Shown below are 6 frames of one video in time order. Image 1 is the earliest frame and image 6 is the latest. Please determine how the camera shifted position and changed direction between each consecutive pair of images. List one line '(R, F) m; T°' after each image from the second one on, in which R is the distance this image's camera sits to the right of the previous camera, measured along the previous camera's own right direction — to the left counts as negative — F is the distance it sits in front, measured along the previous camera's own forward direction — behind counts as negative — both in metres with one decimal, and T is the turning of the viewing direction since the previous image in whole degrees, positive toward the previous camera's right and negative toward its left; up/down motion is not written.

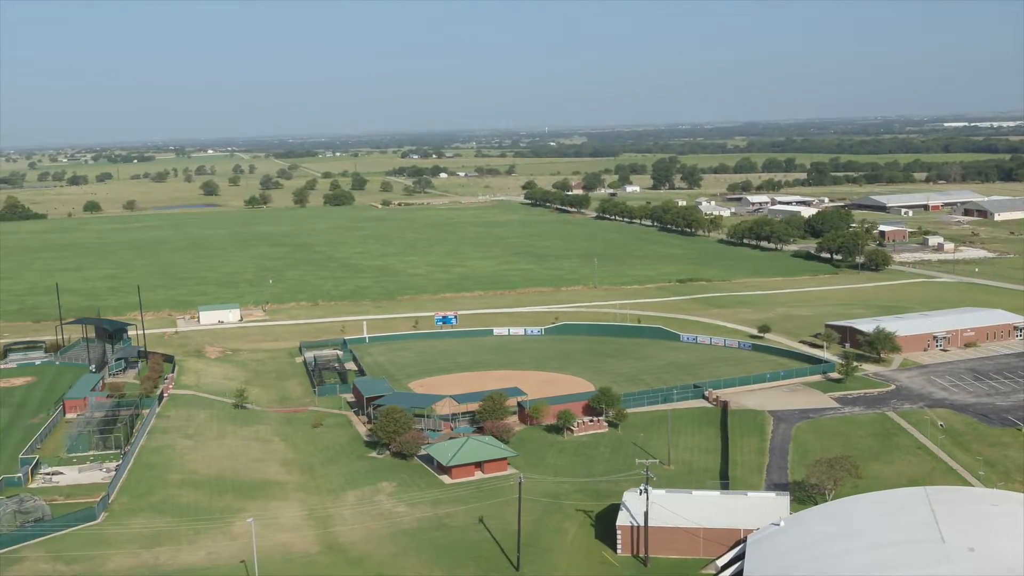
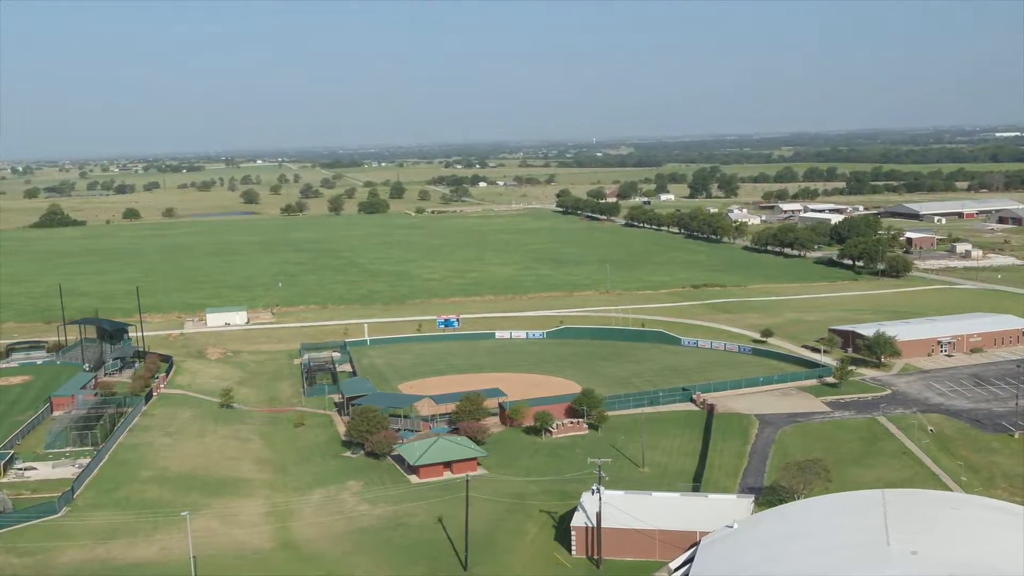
(+1.4, +0.3) m; -2°
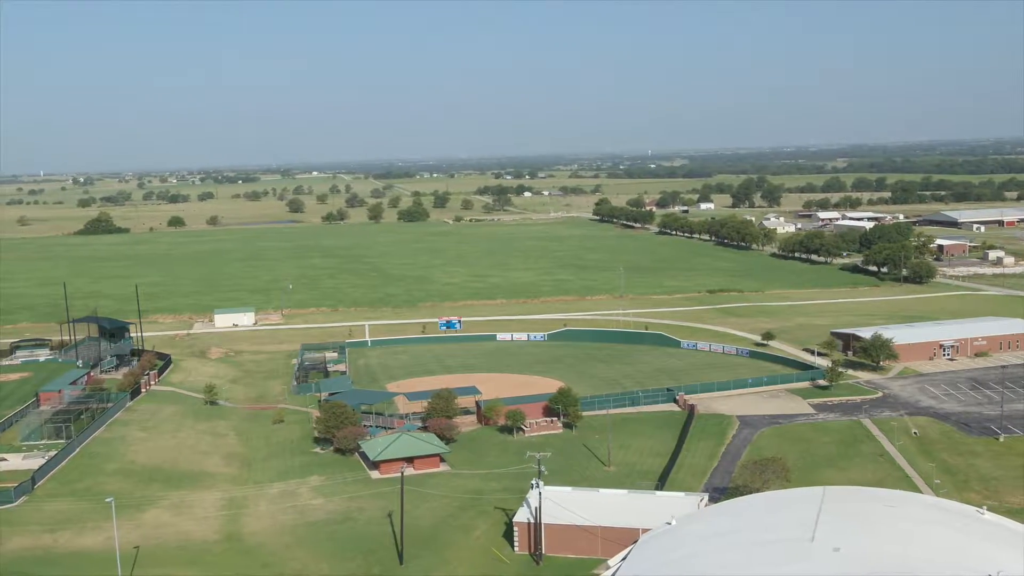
(+1.6, +0.3) m; -2°
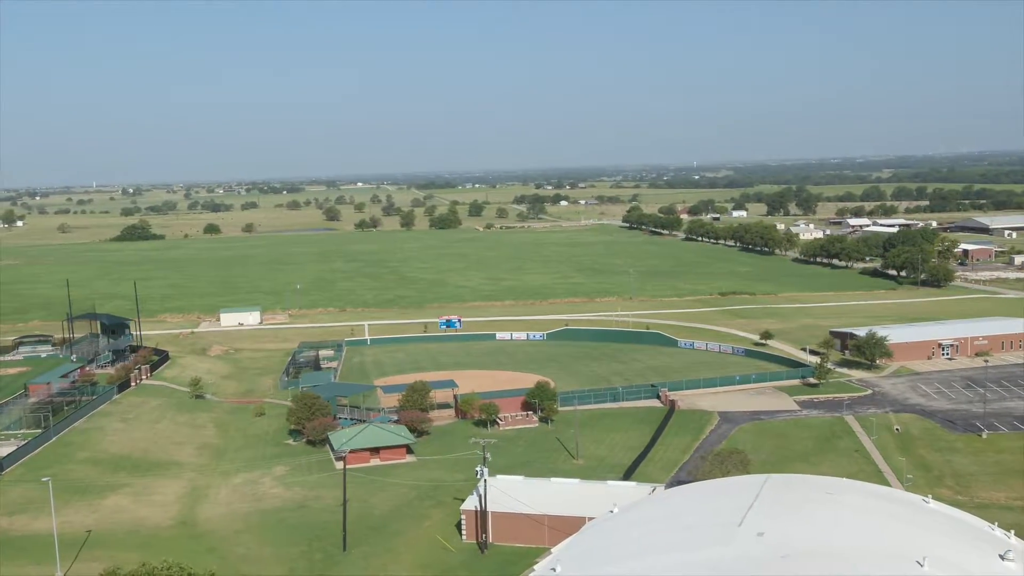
(+1.4, +0.2) m; -2°
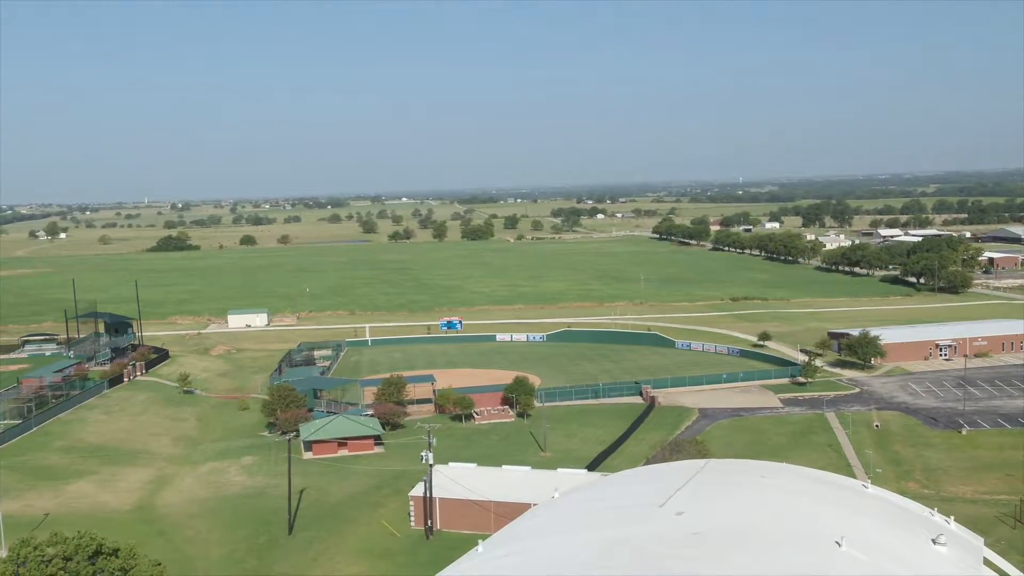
(+1.4, +0.1) m; -2°
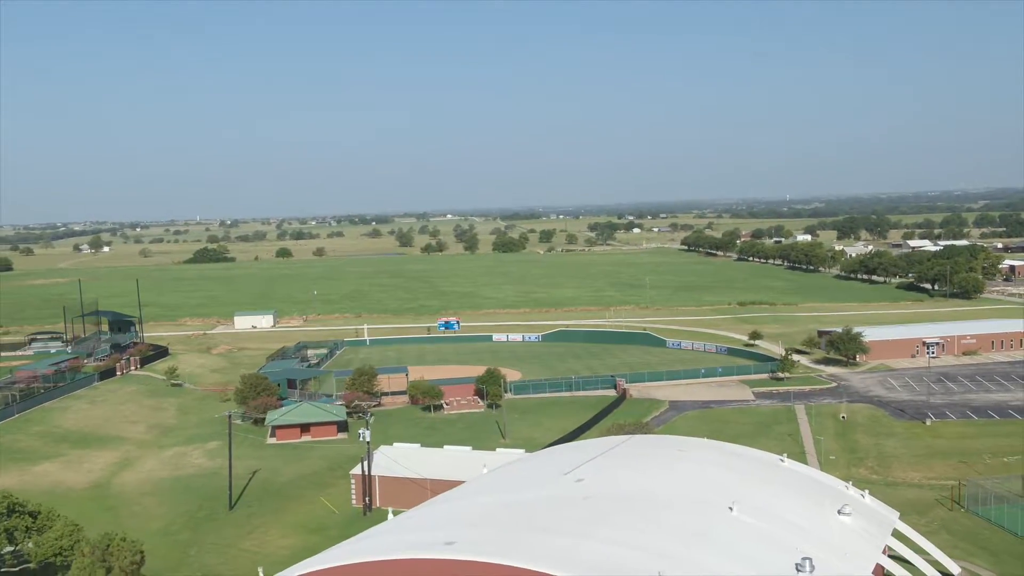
(+1.5, -0.2) m; -2°
